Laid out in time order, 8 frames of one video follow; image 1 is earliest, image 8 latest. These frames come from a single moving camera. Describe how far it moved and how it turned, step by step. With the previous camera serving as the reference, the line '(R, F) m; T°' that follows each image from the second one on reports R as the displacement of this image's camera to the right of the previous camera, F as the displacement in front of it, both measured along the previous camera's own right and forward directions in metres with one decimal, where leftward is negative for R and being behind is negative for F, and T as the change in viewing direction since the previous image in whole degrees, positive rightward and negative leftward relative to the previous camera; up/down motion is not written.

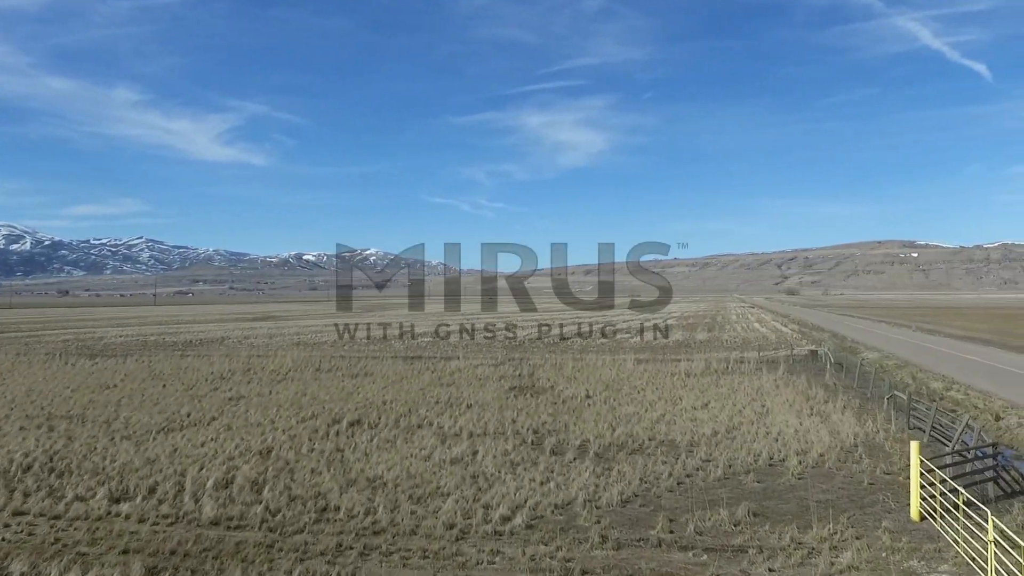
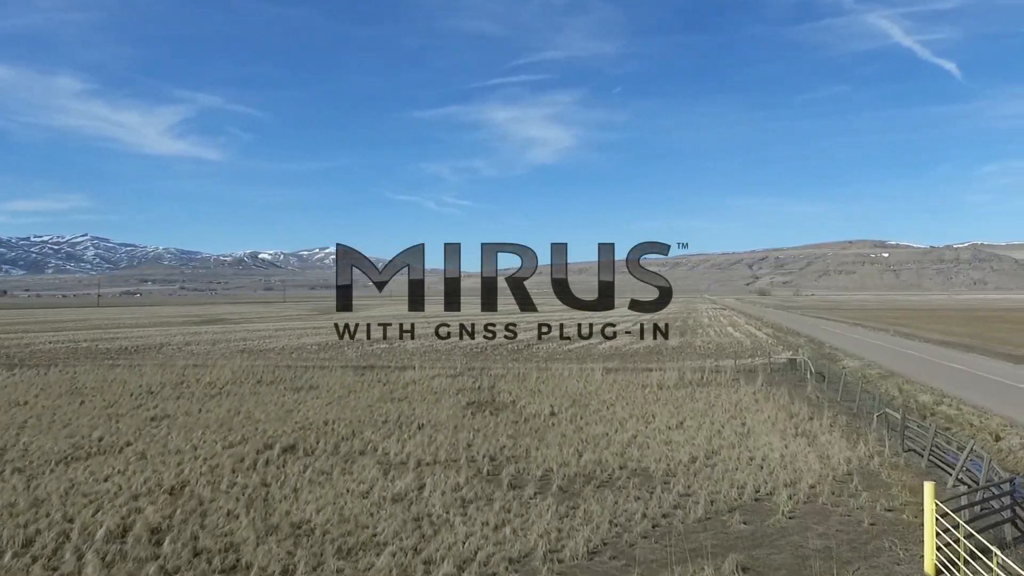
(+0.3, +2.1) m; +2°
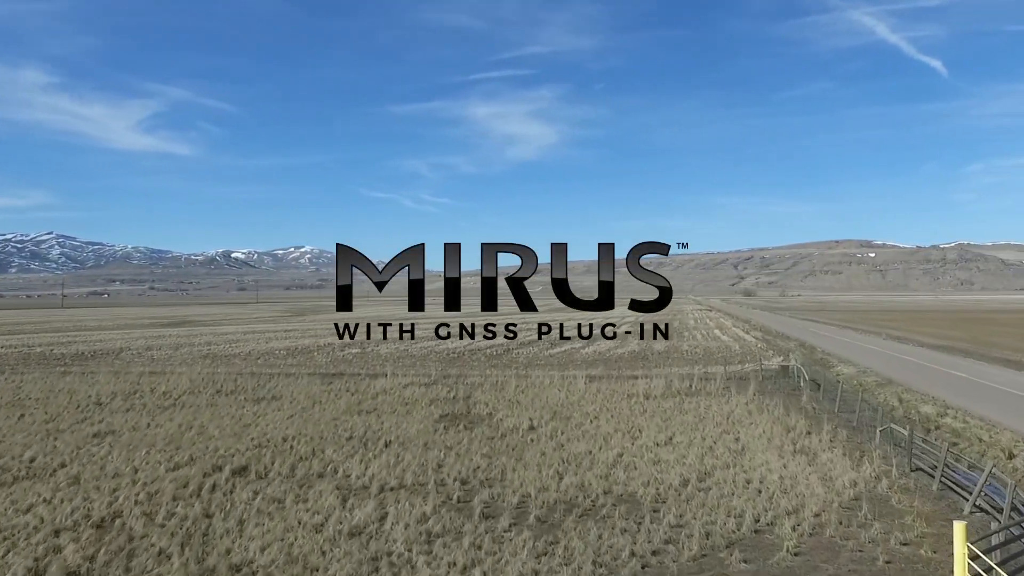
(+0.2, +1.6) m; +1°
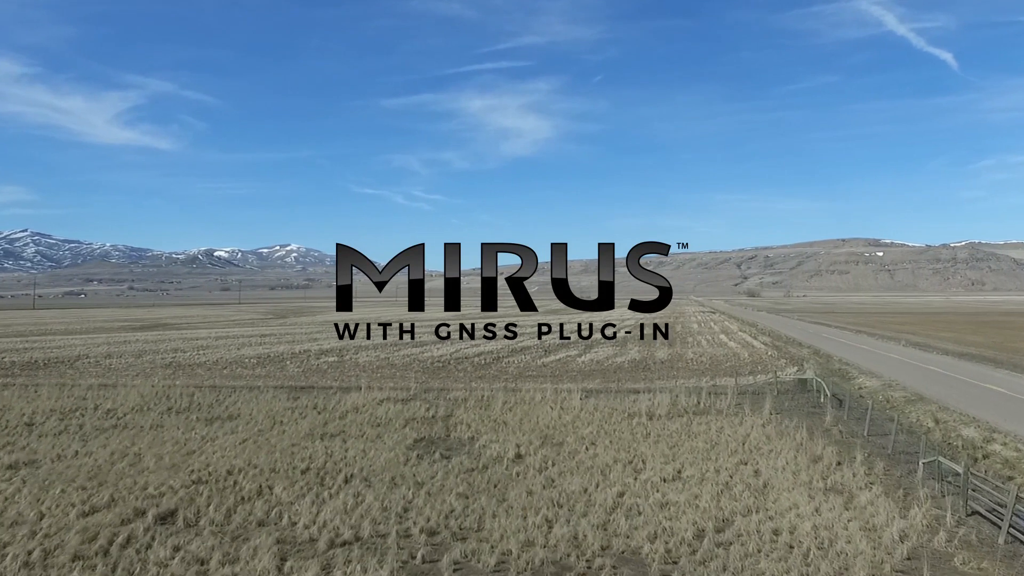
(+0.3, +2.7) m; 0°
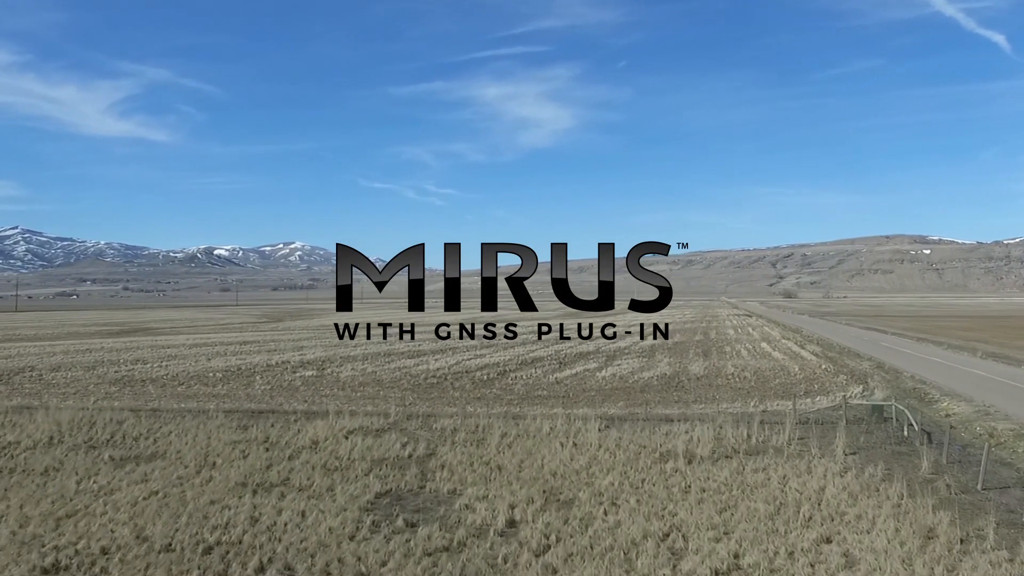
(+0.5, +4.6) m; -2°
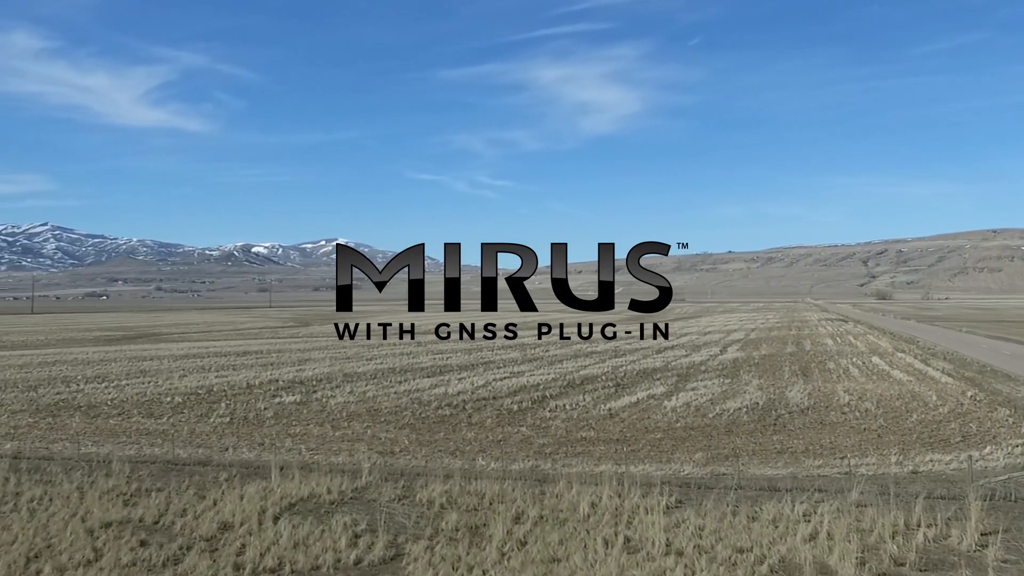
(+0.7, +6.3) m; -5°
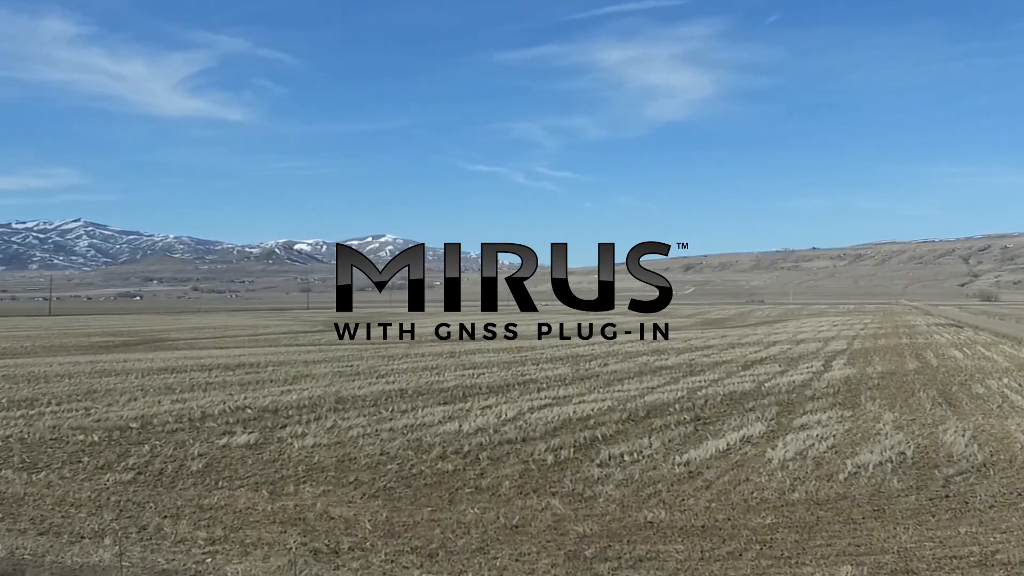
(+0.6, +5.9) m; -5°
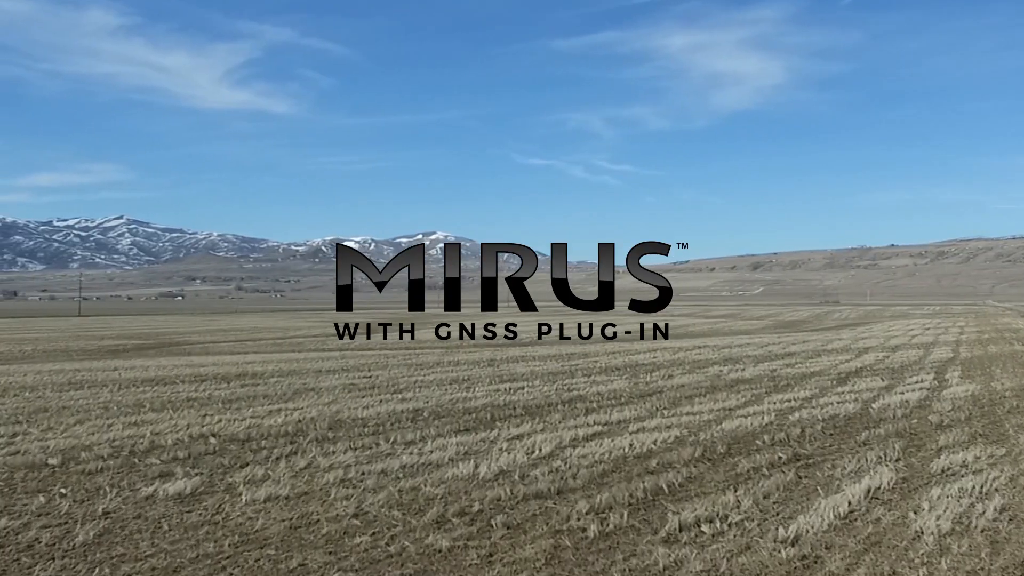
(+0.4, +4.1) m; -4°
